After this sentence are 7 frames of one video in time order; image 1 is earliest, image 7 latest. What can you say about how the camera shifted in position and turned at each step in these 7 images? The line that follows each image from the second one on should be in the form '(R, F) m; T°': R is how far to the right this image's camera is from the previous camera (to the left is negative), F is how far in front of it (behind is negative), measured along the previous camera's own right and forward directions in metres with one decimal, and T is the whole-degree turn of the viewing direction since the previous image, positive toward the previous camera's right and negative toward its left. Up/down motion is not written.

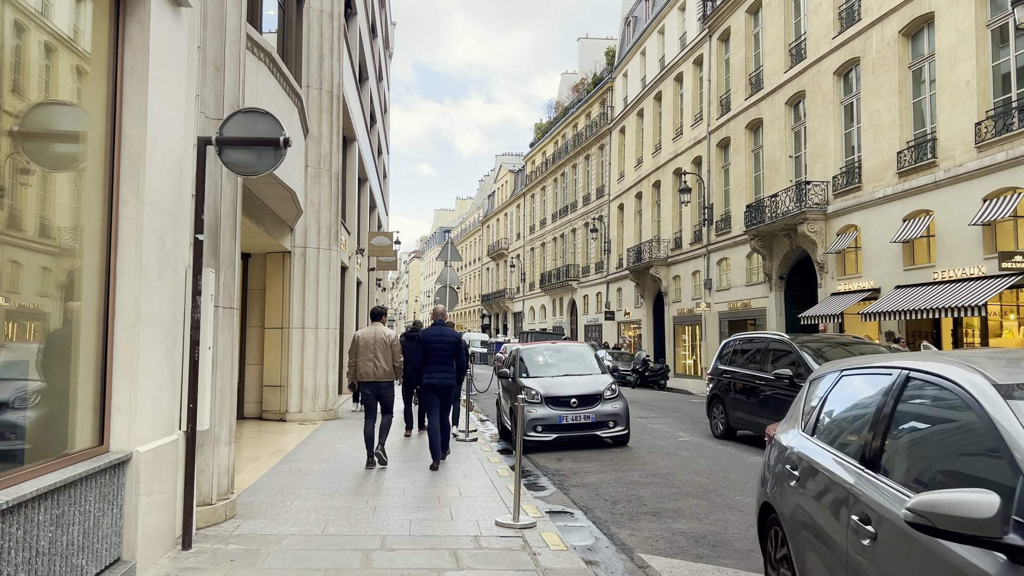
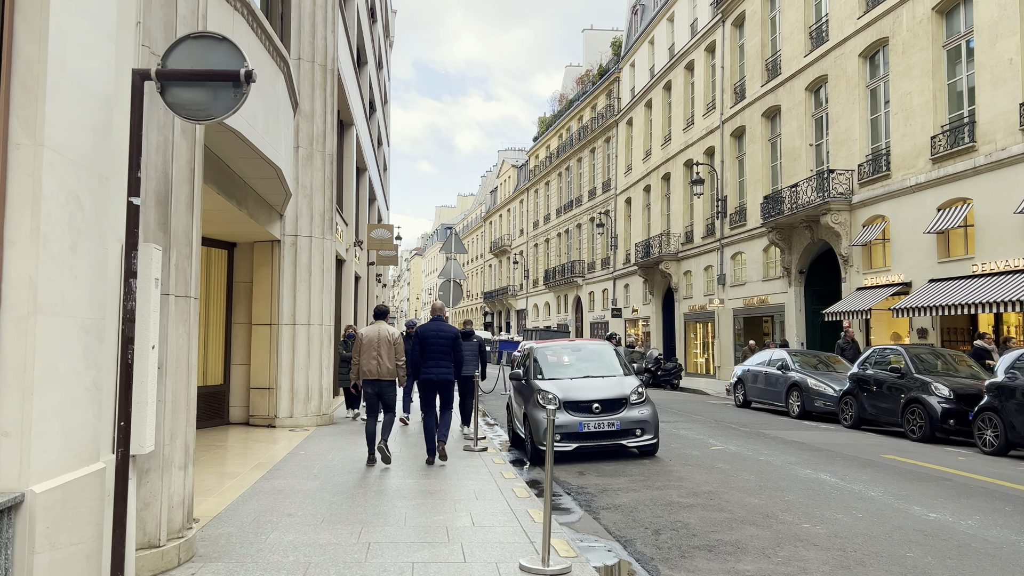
(-0.2, +1.2) m; 0°
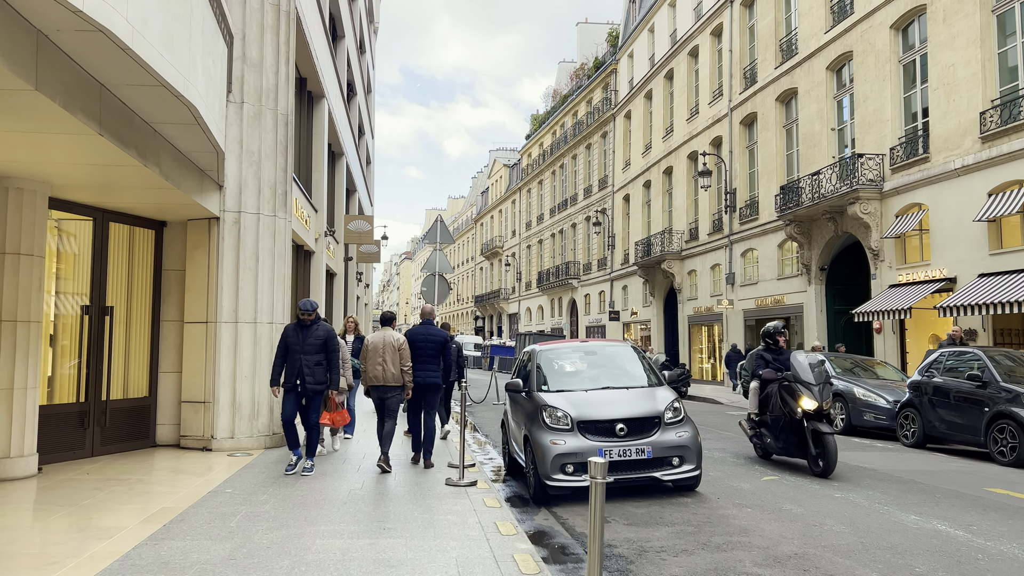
(-0.1, +2.3) m; +1°
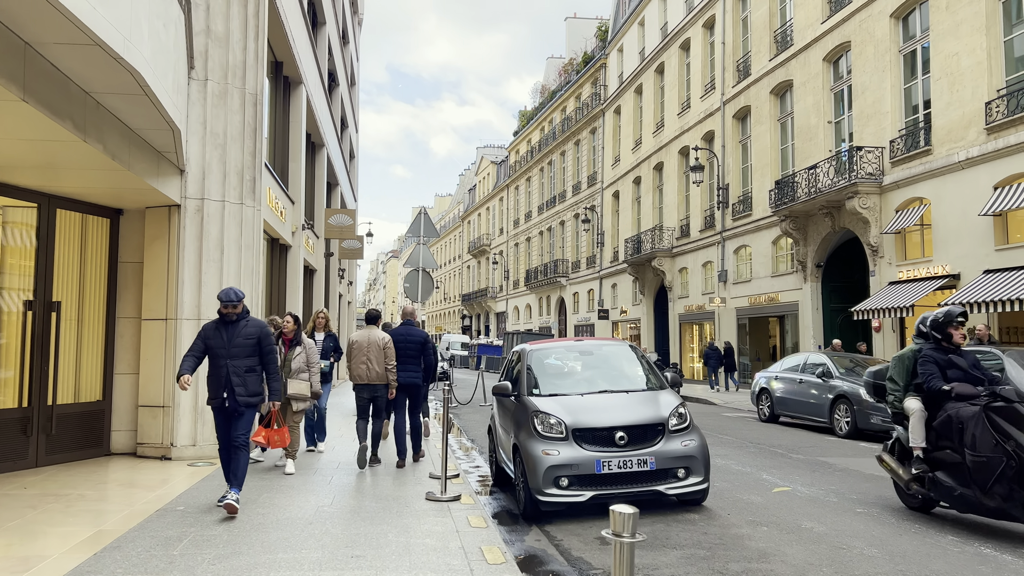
(0.0, +0.7) m; +1°
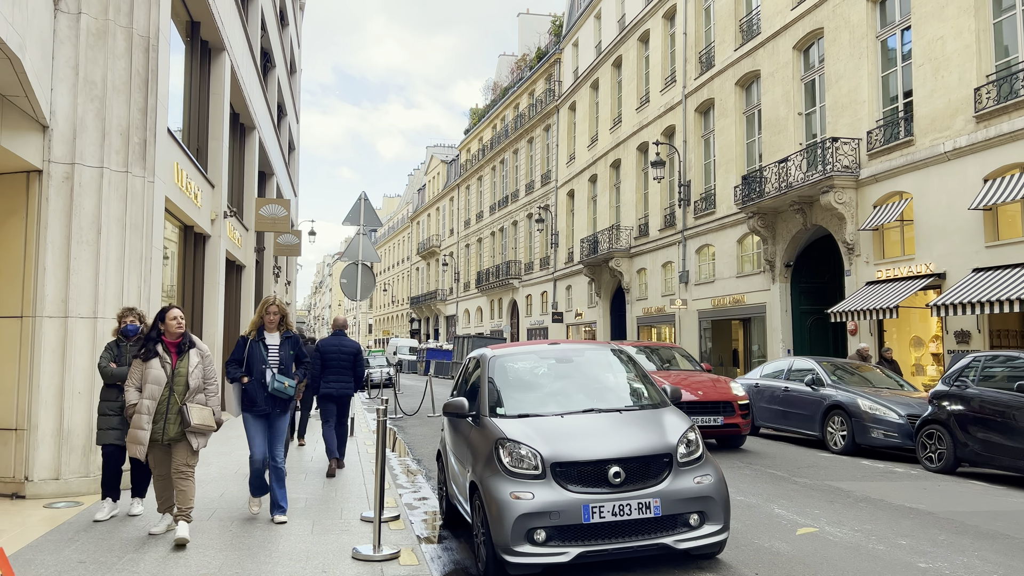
(-0.1, +1.7) m; +4°
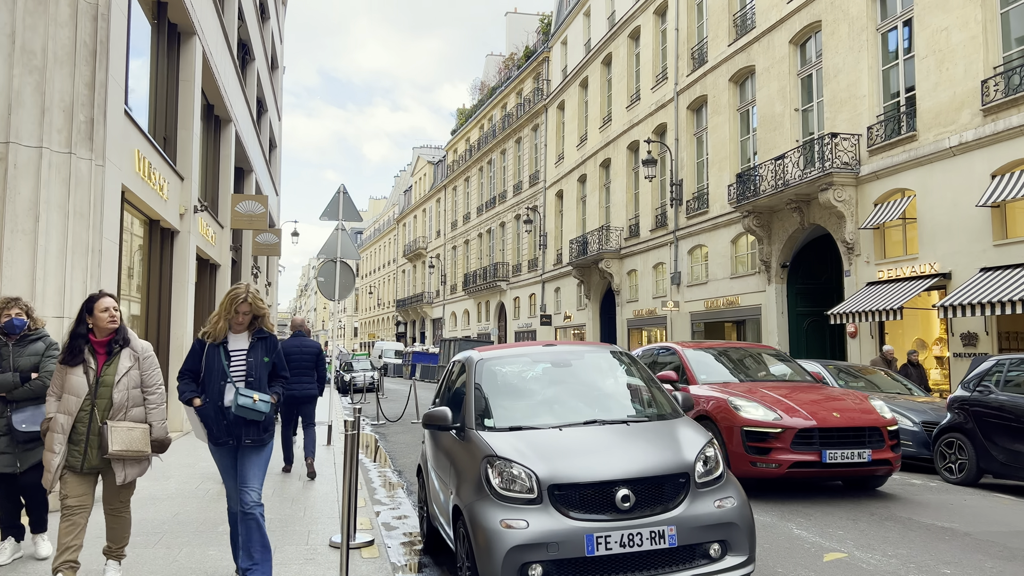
(0.0, +0.7) m; +1°
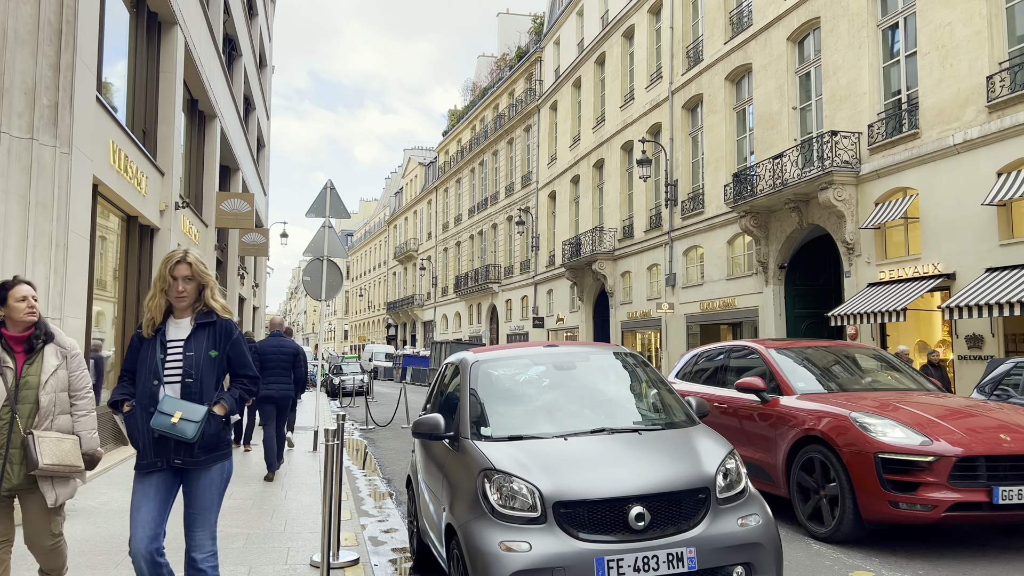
(0.0, +0.4) m; +1°
